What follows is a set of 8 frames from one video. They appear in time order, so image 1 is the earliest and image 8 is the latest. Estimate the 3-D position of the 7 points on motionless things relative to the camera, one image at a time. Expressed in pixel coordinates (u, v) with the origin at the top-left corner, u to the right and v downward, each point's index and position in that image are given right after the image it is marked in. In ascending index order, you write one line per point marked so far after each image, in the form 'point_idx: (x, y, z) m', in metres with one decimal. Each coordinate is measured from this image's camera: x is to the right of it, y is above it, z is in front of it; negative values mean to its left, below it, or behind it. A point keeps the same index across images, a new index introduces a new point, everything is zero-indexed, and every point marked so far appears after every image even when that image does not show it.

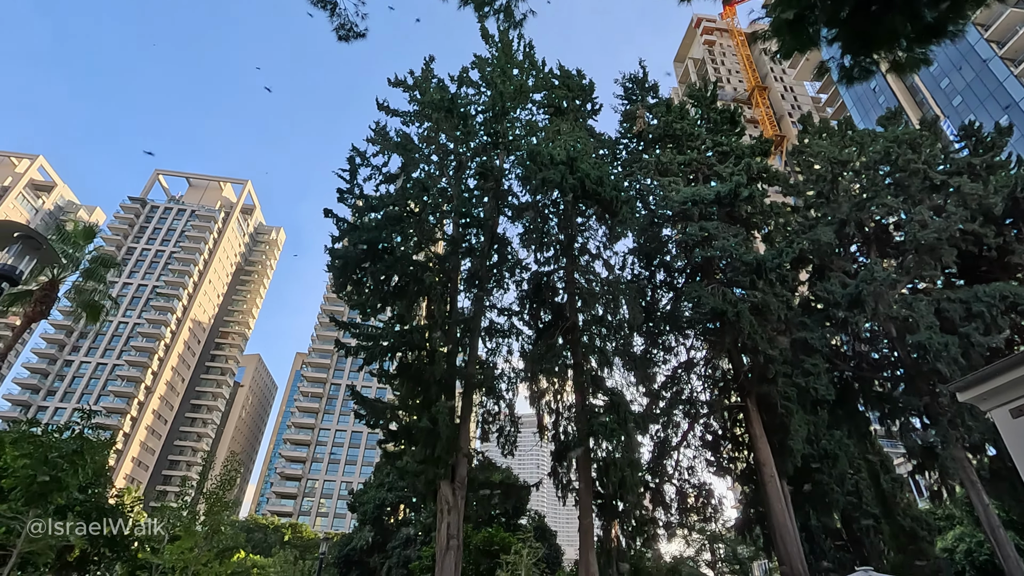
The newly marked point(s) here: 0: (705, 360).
0: (+6.7, -2.5, +18.6) m
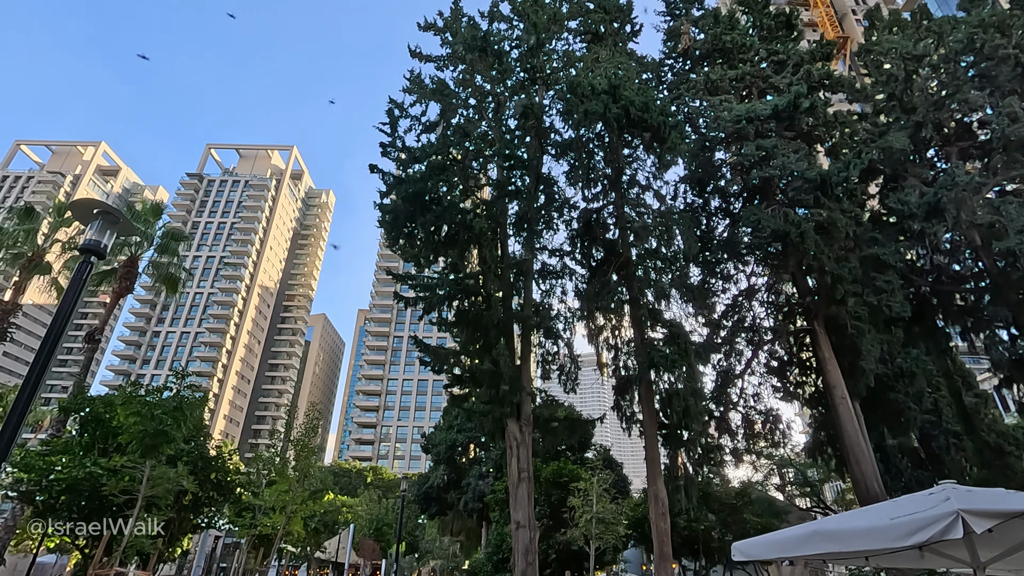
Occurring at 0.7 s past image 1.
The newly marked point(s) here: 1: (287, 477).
0: (+8.6, +0.1, +18.0) m
1: (-6.3, -5.3, +15.0) m
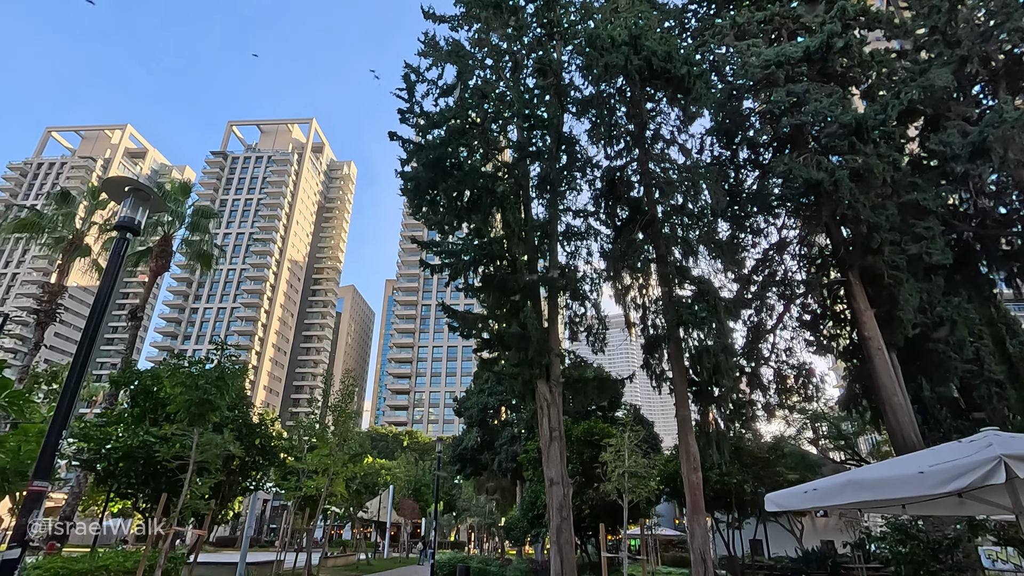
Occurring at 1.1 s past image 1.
0: (+9.4, +1.6, +17.5) m
1: (-5.4, -4.5, +15.6) m
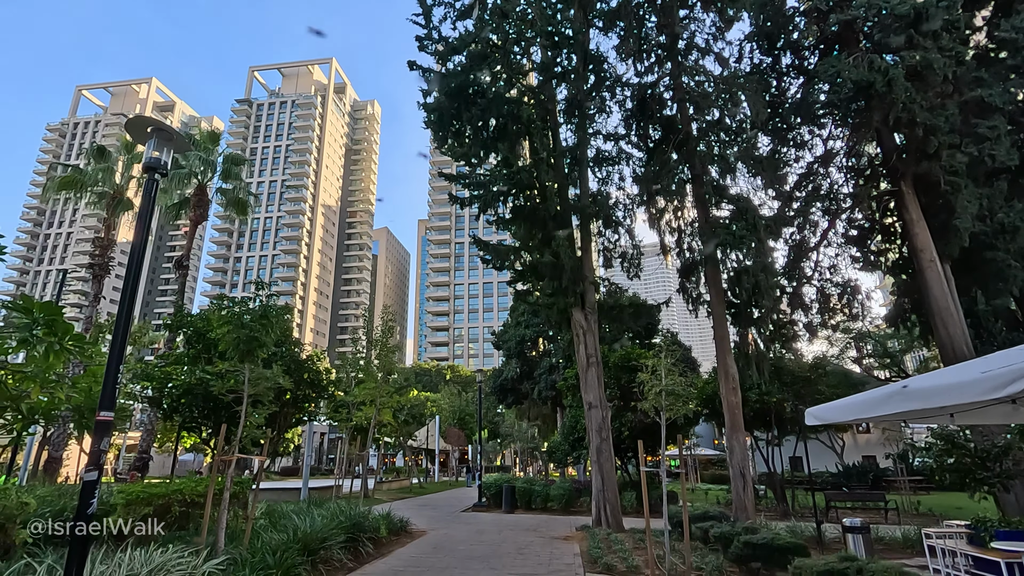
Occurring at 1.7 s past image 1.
0: (+10.3, +4.3, +16.4) m
1: (-4.3, -2.7, +16.3) m
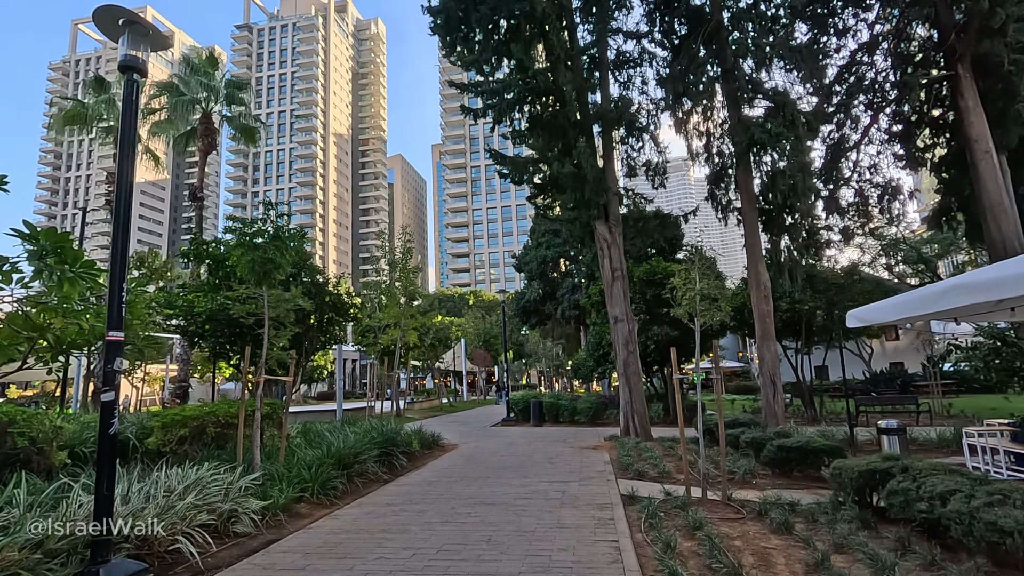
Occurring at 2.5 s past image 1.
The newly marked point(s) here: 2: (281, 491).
0: (+10.7, +7.1, +14.8) m
1: (-3.6, -0.4, +16.2) m
2: (-2.7, -2.4, +6.3) m
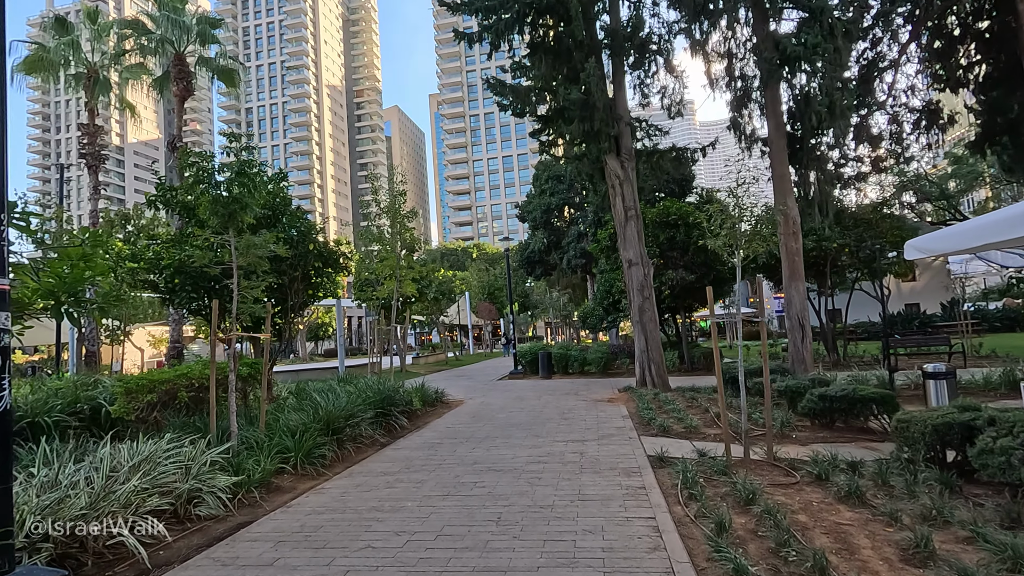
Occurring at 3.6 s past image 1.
0: (+10.6, +8.8, +13.0) m
1: (-3.4, +1.1, +15.2) m
2: (-2.6, -1.8, +5.4) m
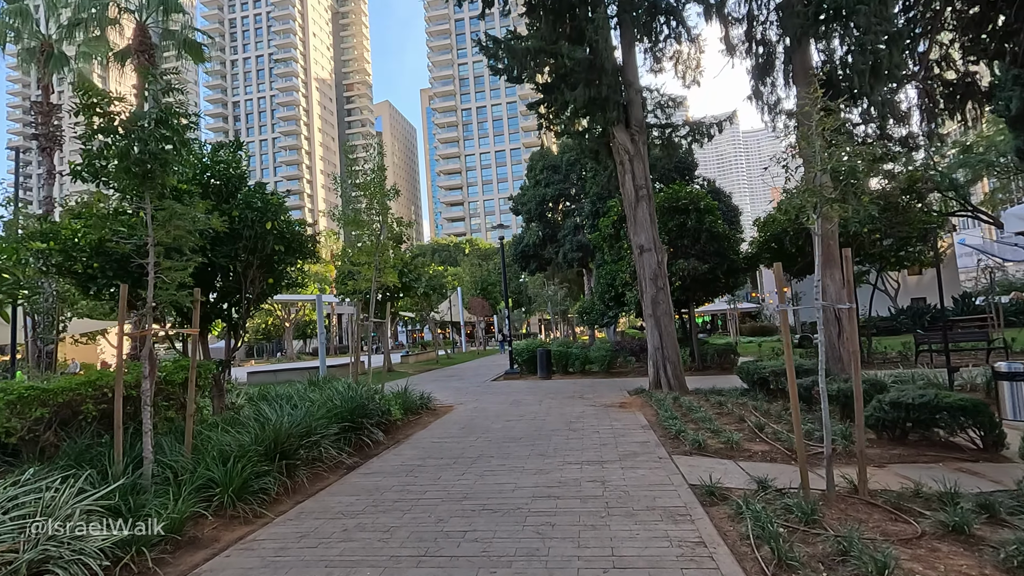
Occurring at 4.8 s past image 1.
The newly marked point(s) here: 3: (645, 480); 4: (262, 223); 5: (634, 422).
0: (+10.4, +9.1, +11.6) m
1: (-3.6, +1.3, +13.7) m
2: (-2.6, -1.6, +4.0) m
3: (+1.2, -1.7, +4.8) m
4: (-3.7, +0.9, +7.9) m
5: (+1.7, -1.9, +7.6) m
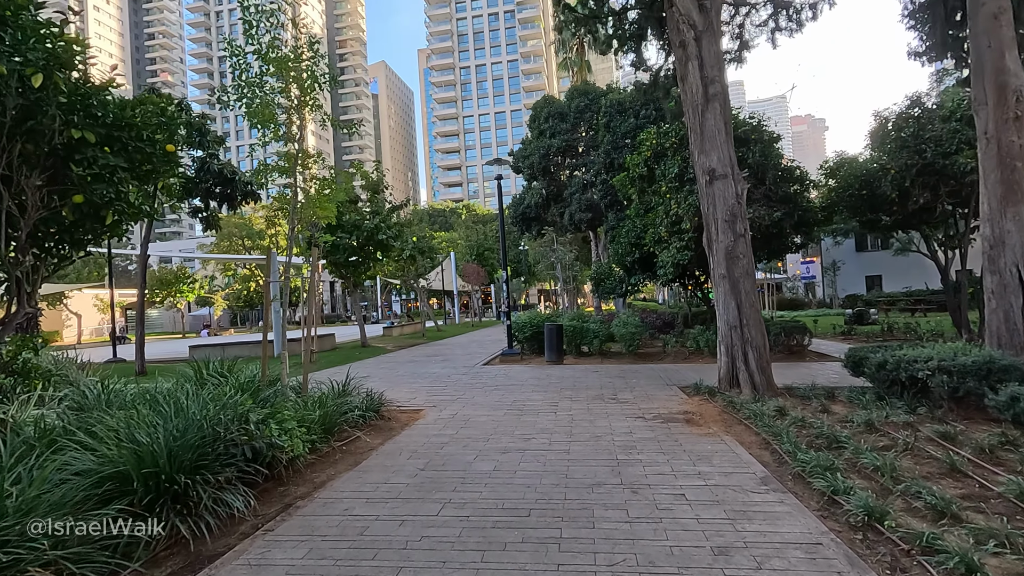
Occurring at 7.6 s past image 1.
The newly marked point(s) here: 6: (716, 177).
0: (+10.6, +9.7, +7.5) m
1: (-3.5, +2.2, +10.0) m
2: (-2.6, -1.2, +0.4) m
3: (+1.2, -1.3, +1.3) m
4: (-3.6, +1.6, +4.2) m
5: (+1.7, -1.4, +4.1) m
6: (+2.7, +1.4, +7.1) m
